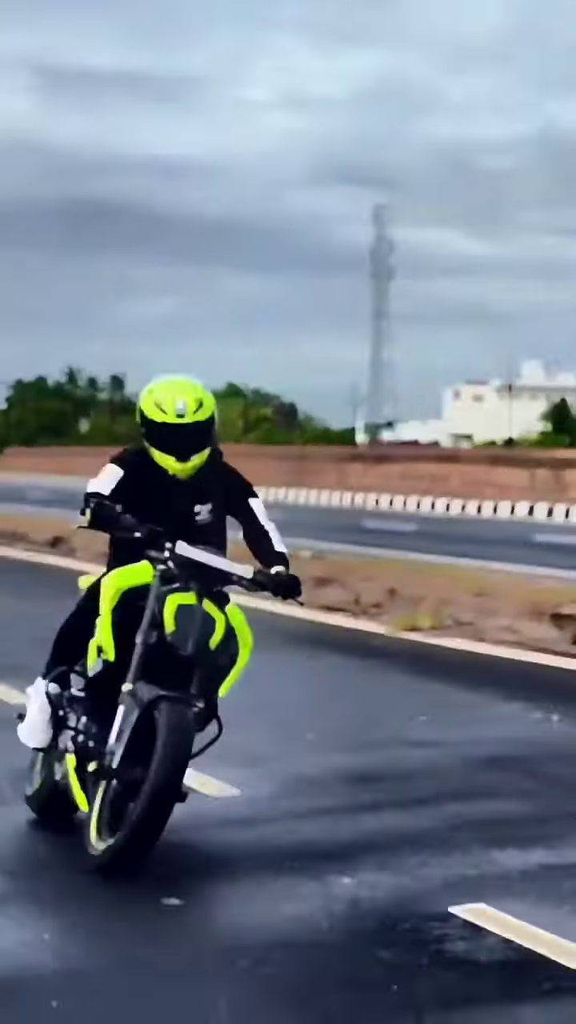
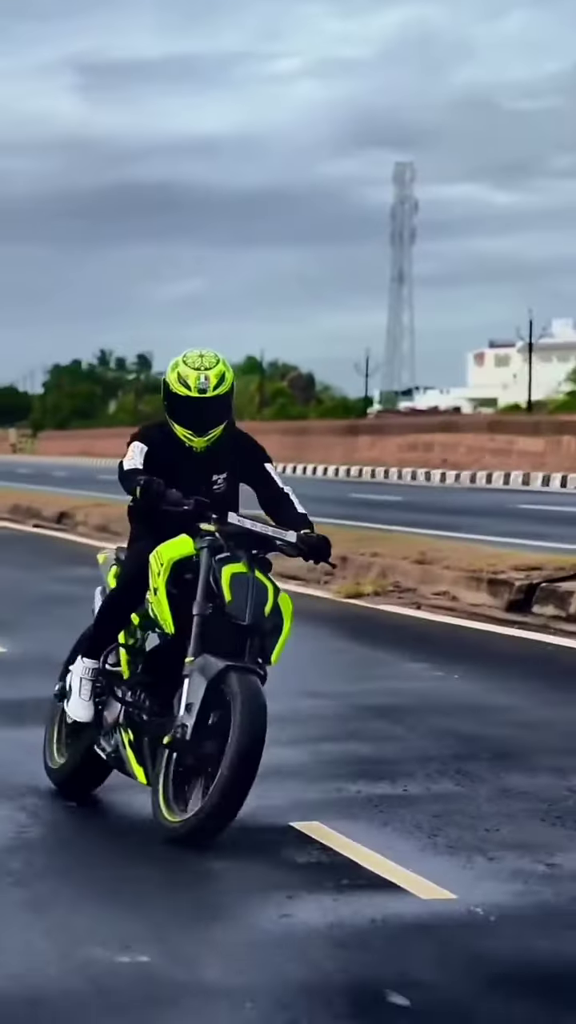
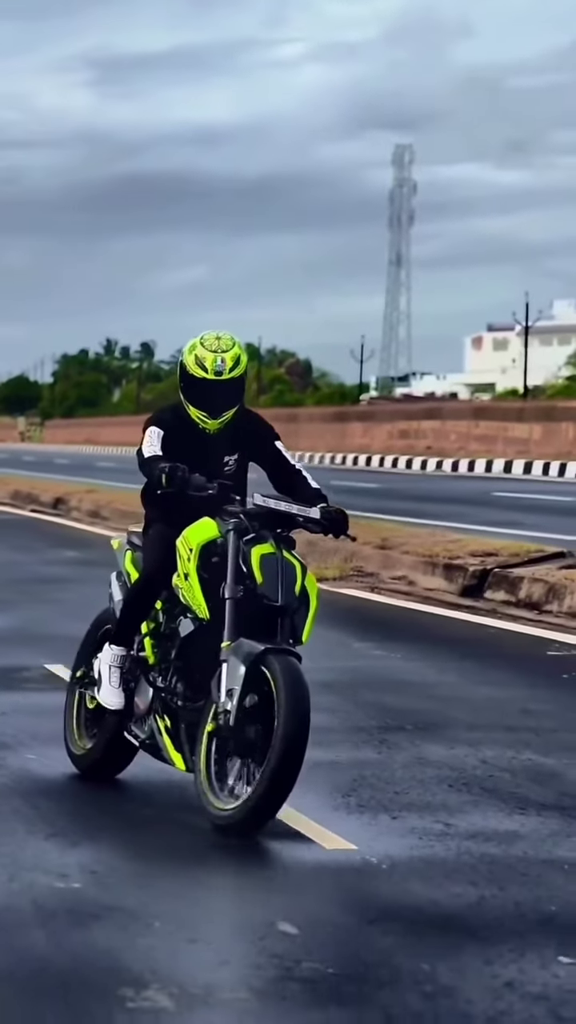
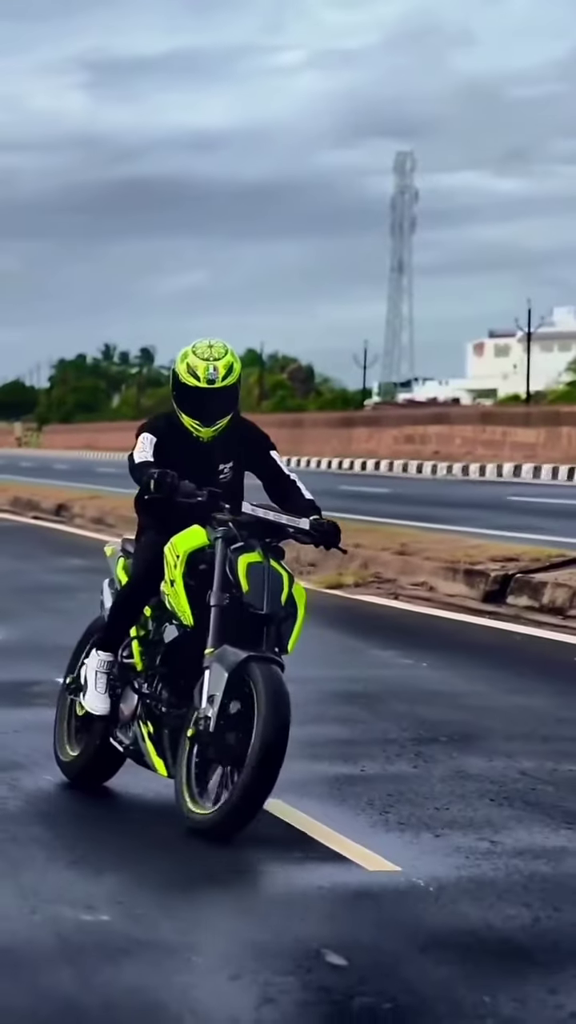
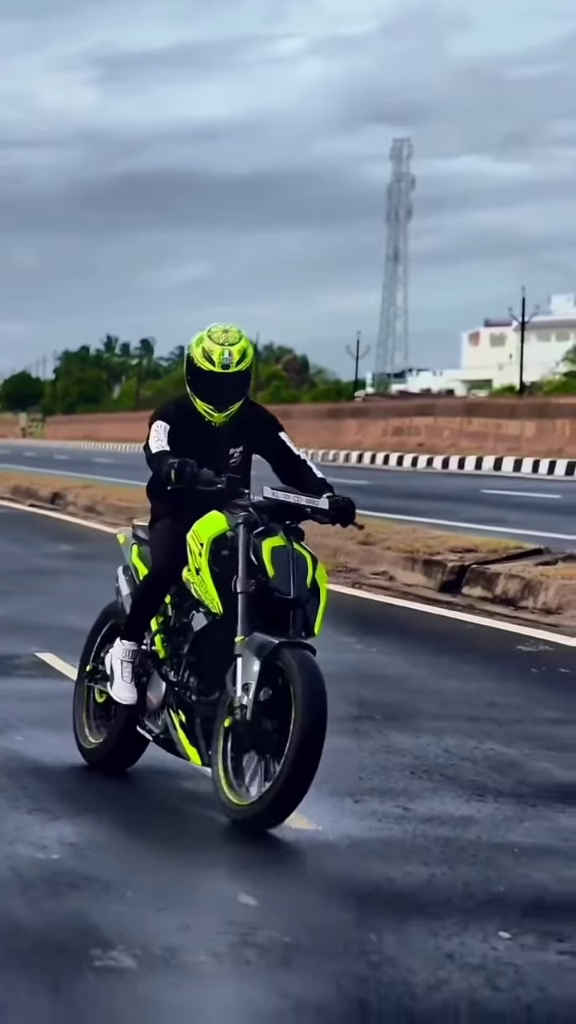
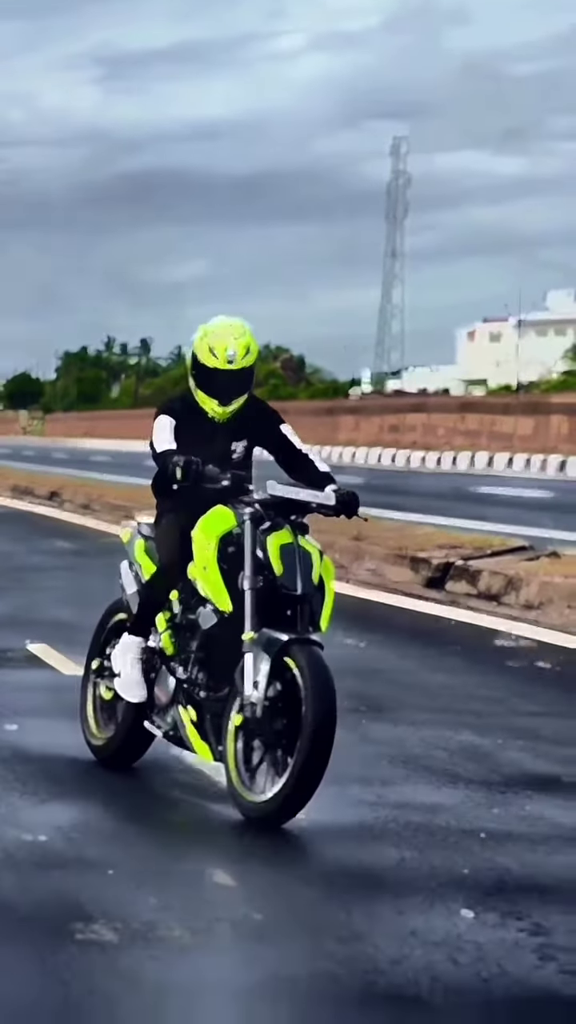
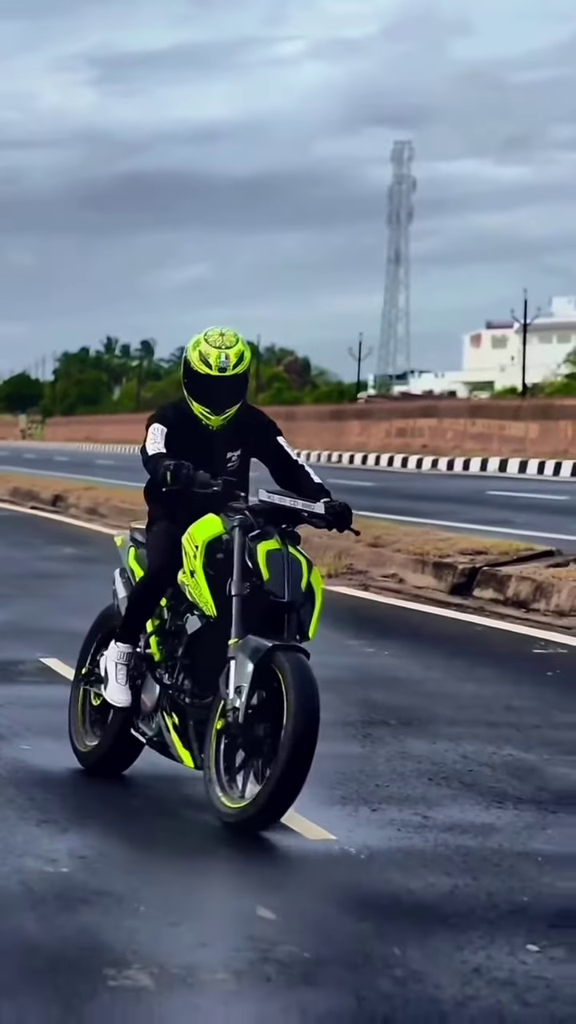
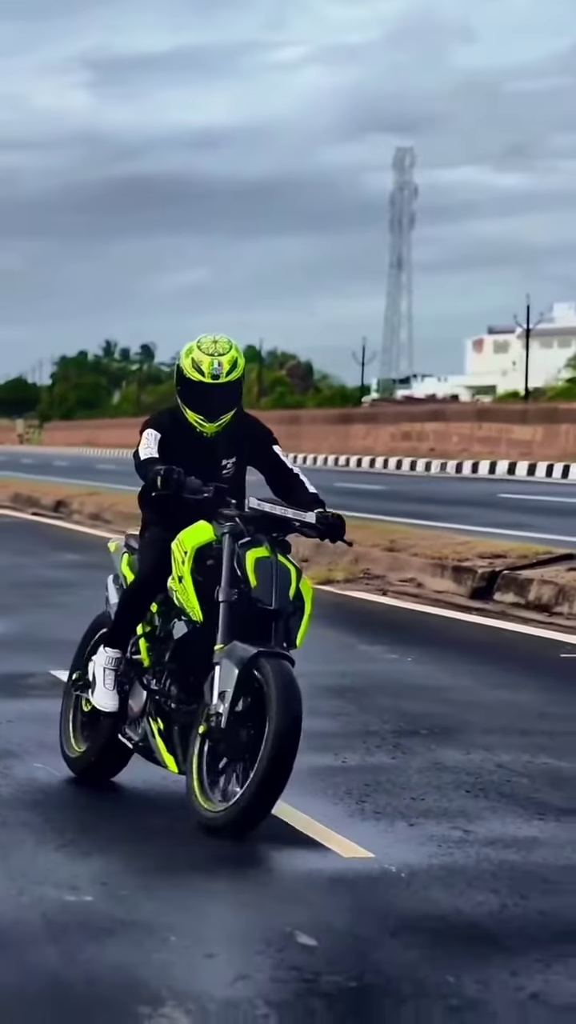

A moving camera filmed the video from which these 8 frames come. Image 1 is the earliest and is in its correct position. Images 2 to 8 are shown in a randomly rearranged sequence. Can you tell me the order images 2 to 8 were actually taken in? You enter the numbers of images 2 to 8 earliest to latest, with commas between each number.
2, 4, 8, 3, 7, 5, 6
